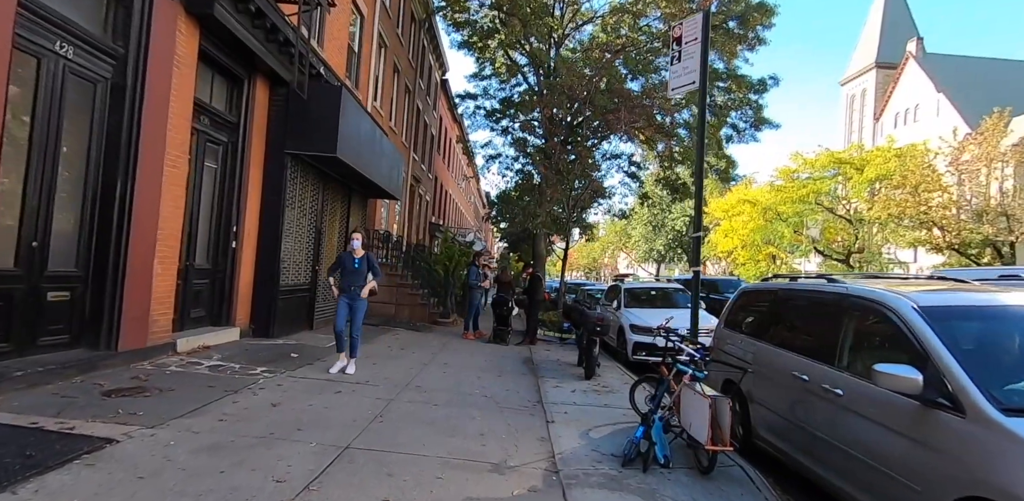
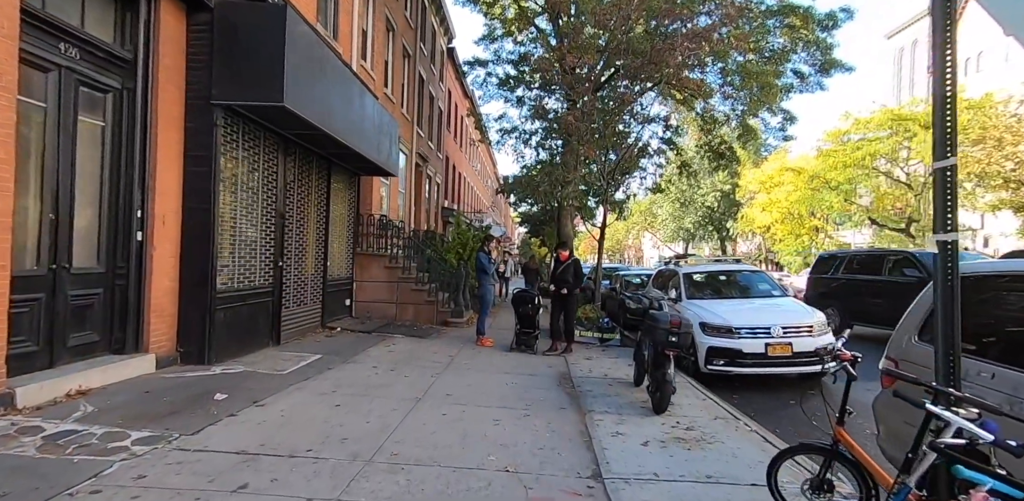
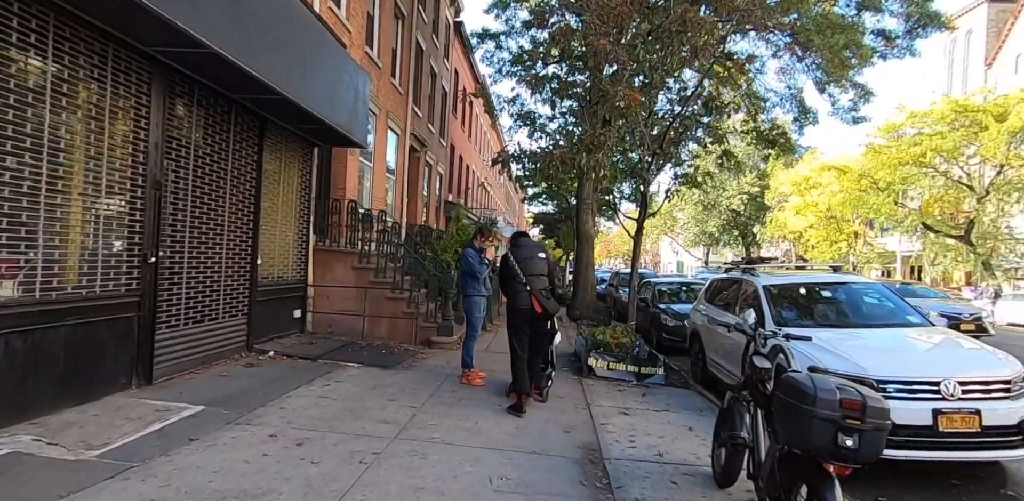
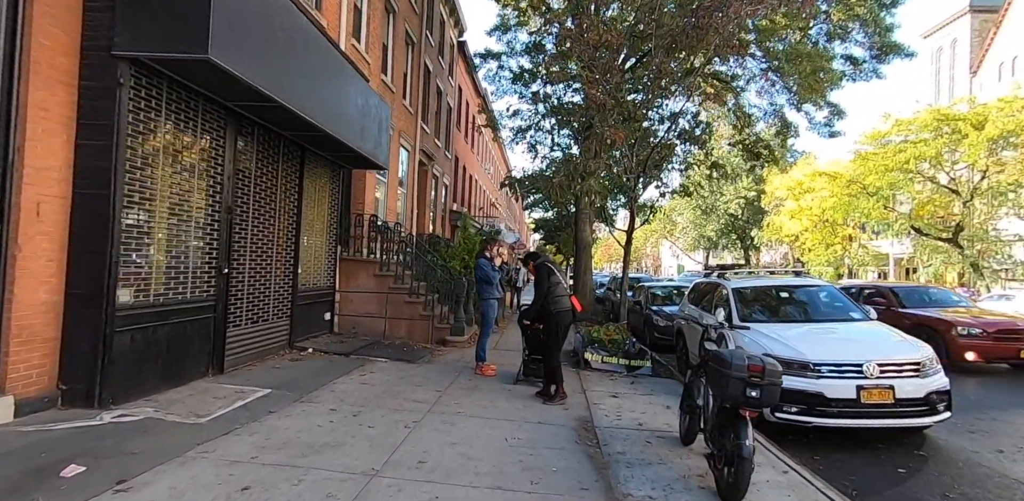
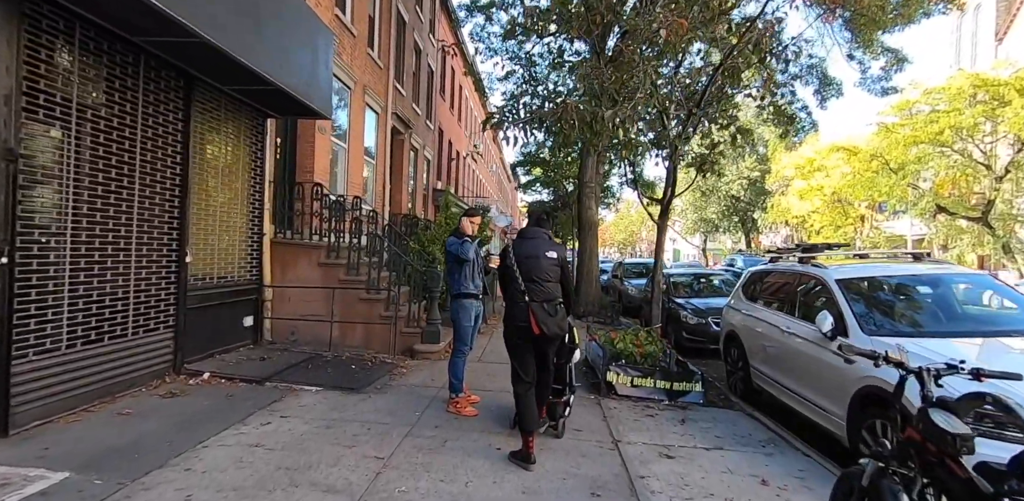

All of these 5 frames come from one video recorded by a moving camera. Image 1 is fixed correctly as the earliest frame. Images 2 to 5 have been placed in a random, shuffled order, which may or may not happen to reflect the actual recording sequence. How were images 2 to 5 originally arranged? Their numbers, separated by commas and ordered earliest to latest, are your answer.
2, 4, 3, 5
